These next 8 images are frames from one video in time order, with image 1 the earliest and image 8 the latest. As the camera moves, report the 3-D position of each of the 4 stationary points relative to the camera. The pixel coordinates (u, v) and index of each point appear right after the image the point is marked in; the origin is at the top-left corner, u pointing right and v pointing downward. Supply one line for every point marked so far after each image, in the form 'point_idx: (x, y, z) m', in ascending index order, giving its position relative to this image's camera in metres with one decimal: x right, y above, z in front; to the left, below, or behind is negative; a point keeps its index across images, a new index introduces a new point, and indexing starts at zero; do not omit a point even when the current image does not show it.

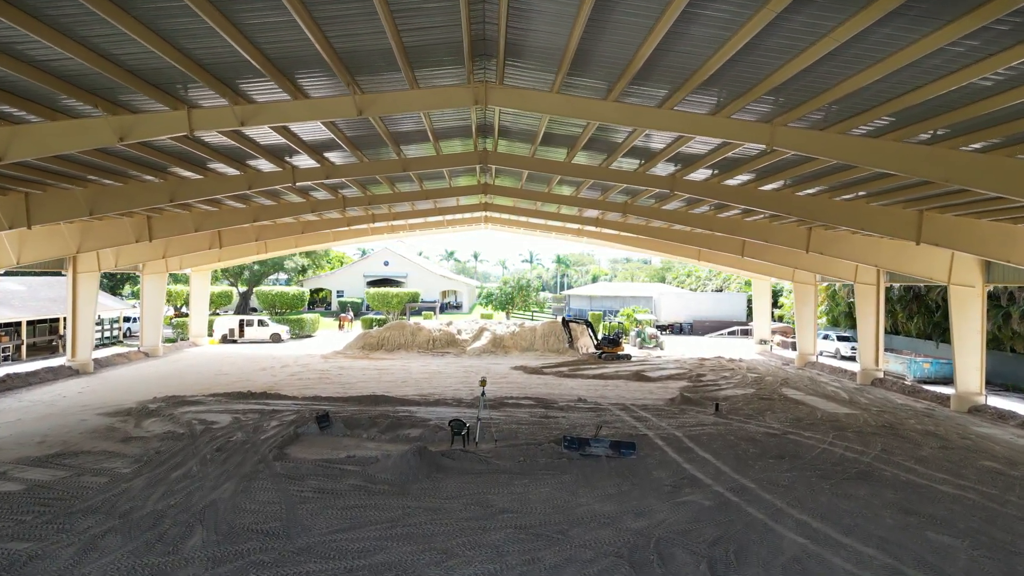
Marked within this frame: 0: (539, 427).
0: (+0.5, -2.9, +12.3) m
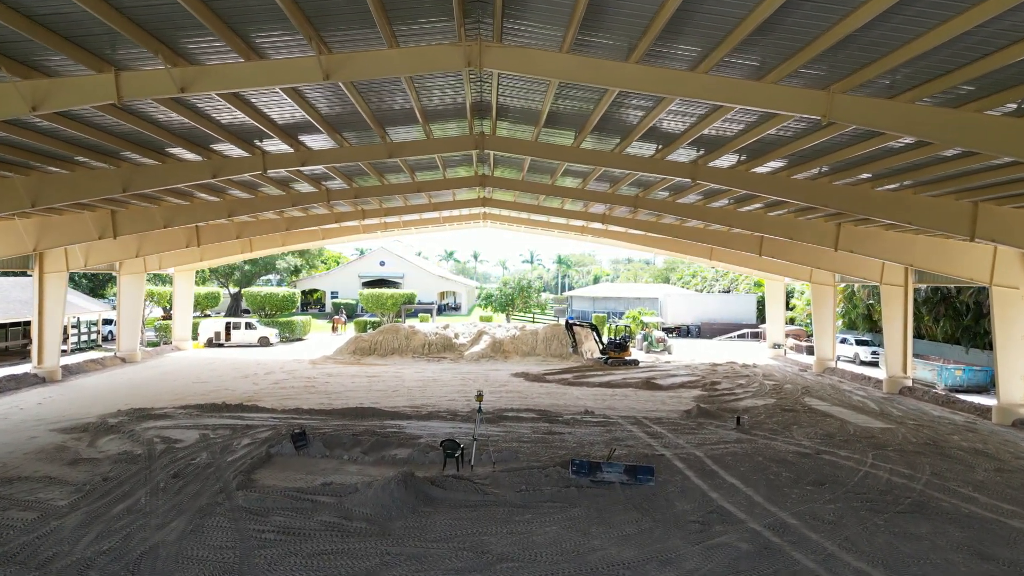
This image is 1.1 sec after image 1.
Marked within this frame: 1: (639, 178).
0: (+0.5, -2.9, +11.0) m
1: (+2.8, +2.4, +13.2) m
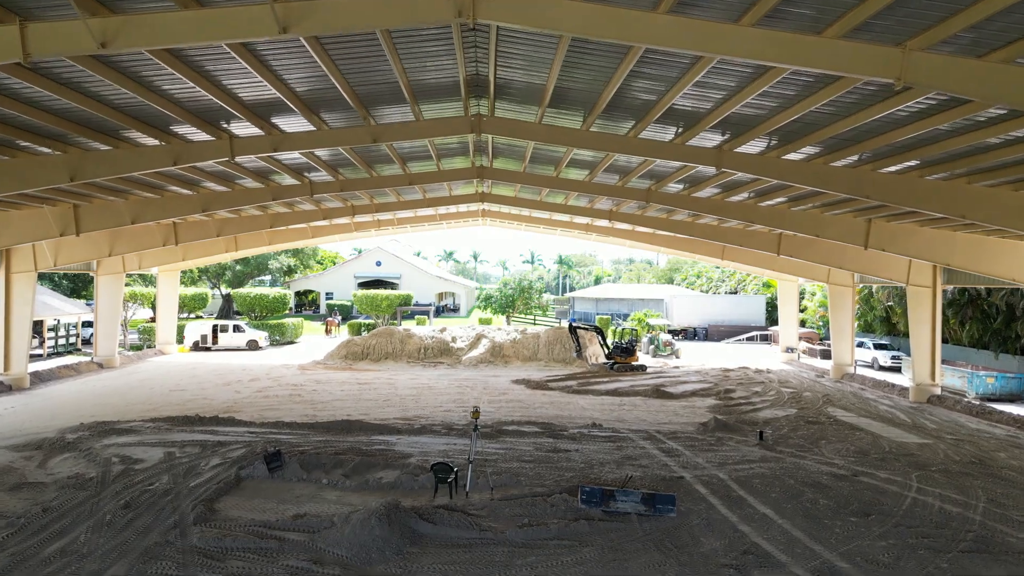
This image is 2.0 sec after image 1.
0: (+0.6, -2.9, +9.8) m
1: (+2.8, +2.4, +12.0) m
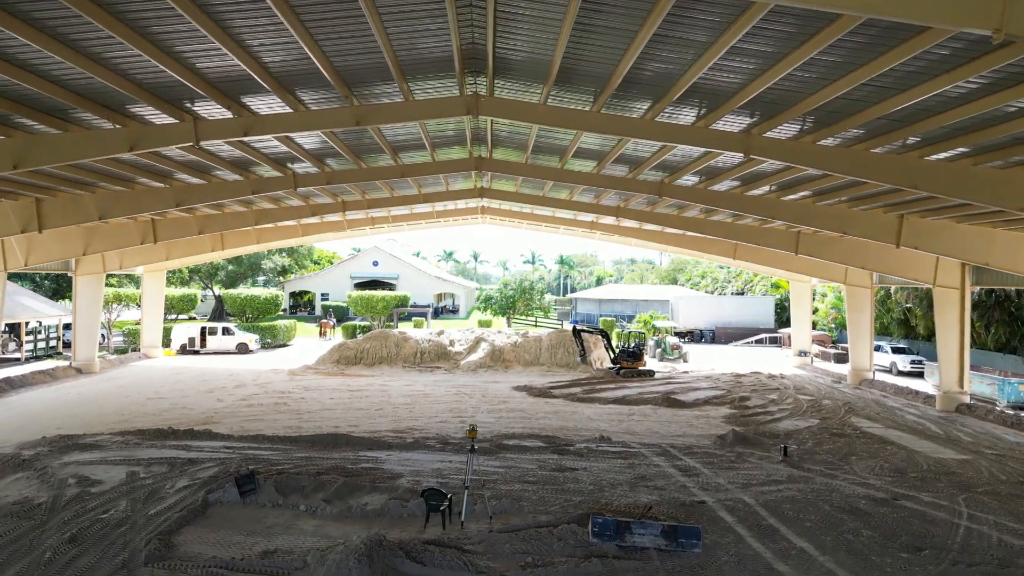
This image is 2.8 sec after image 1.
0: (+0.6, -2.9, +8.8) m
1: (+2.8, +2.4, +11.0) m
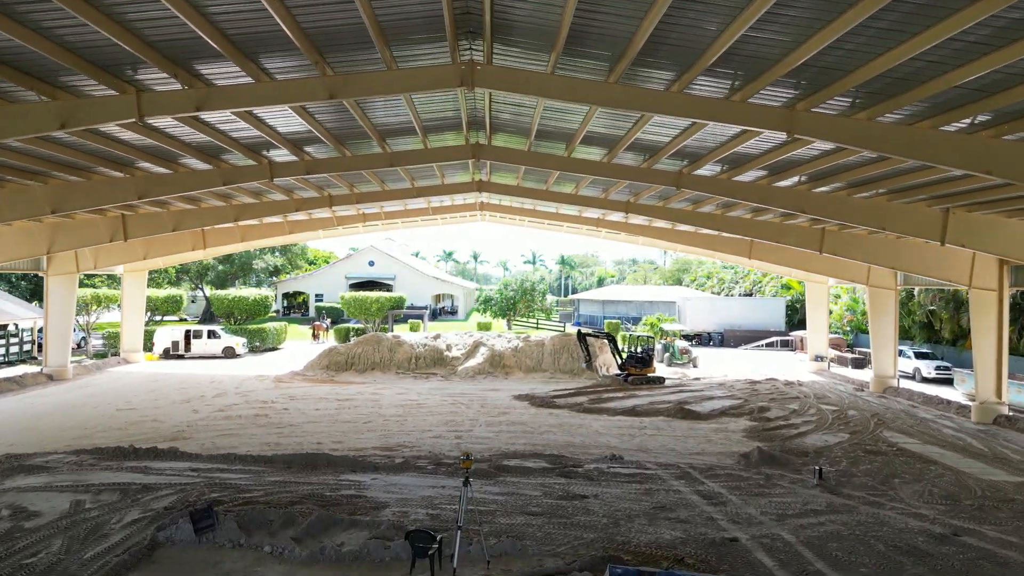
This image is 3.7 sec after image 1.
0: (+0.6, -3.0, +7.6) m
1: (+2.8, +2.3, +9.8) m
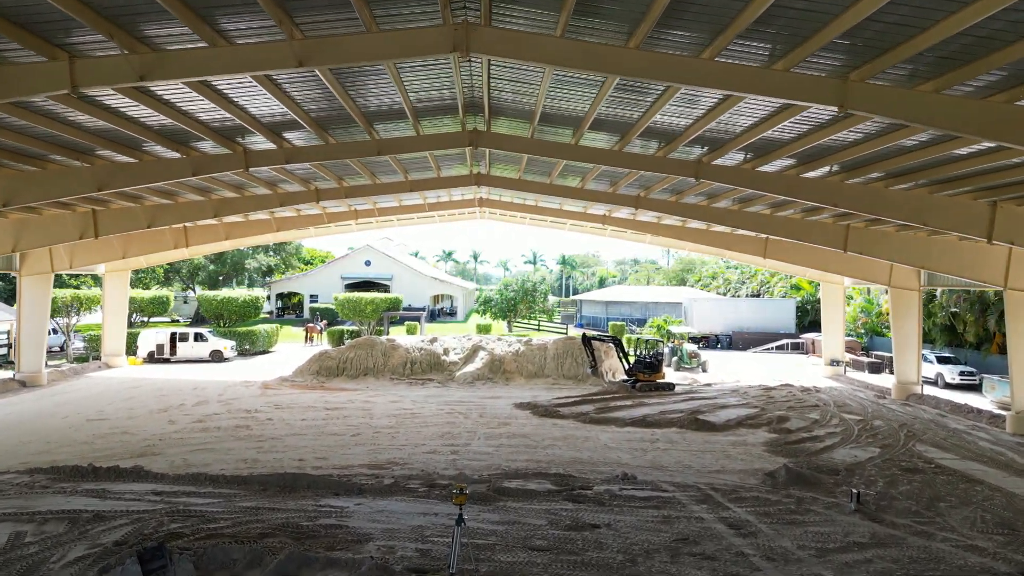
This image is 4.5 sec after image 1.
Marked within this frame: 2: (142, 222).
0: (+0.6, -3.0, +6.6) m
1: (+2.9, +2.3, +8.8) m
2: (-8.0, +1.5, +13.1) m
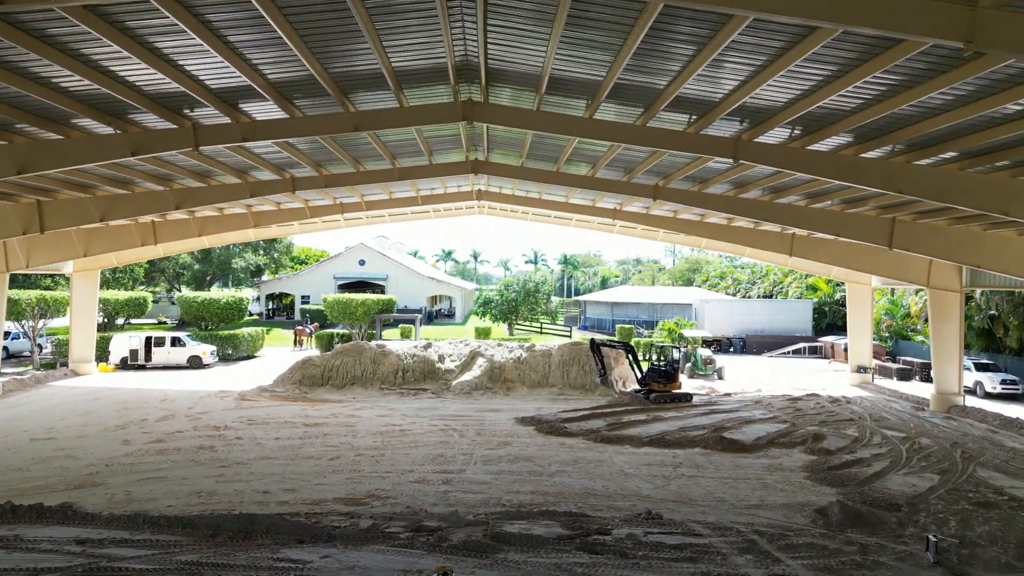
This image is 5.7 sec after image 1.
0: (+0.6, -3.0, +5.0) m
1: (+2.9, +2.3, +7.2) m
2: (-8.0, +1.4, +11.5) m
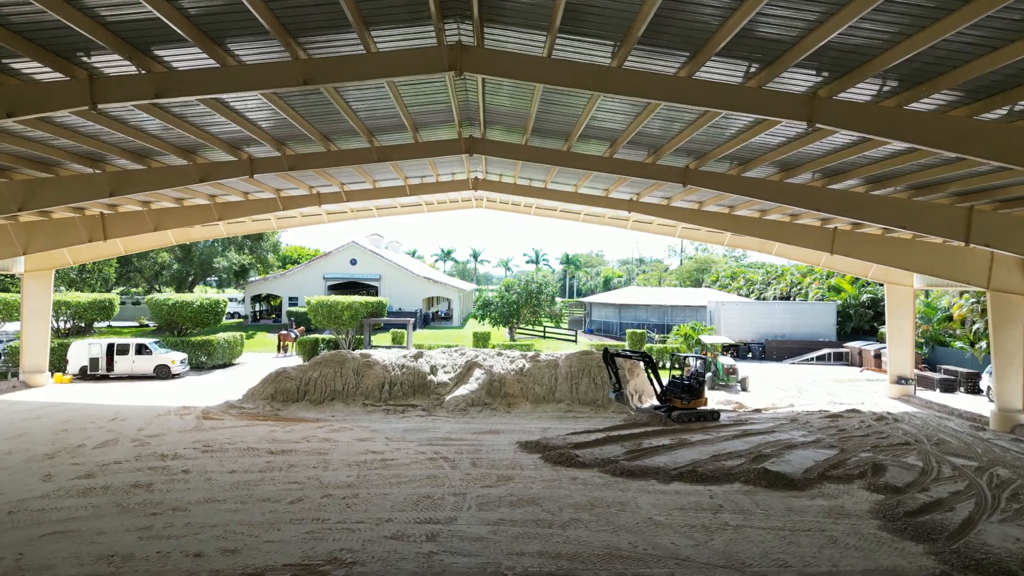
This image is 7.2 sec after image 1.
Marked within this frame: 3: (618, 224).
0: (+0.7, -3.1, +3.1) m
1: (+2.9, +2.2, +5.3) m
2: (-8.0, +1.4, +9.6) m
3: (+3.2, +2.0, +18.3) m
